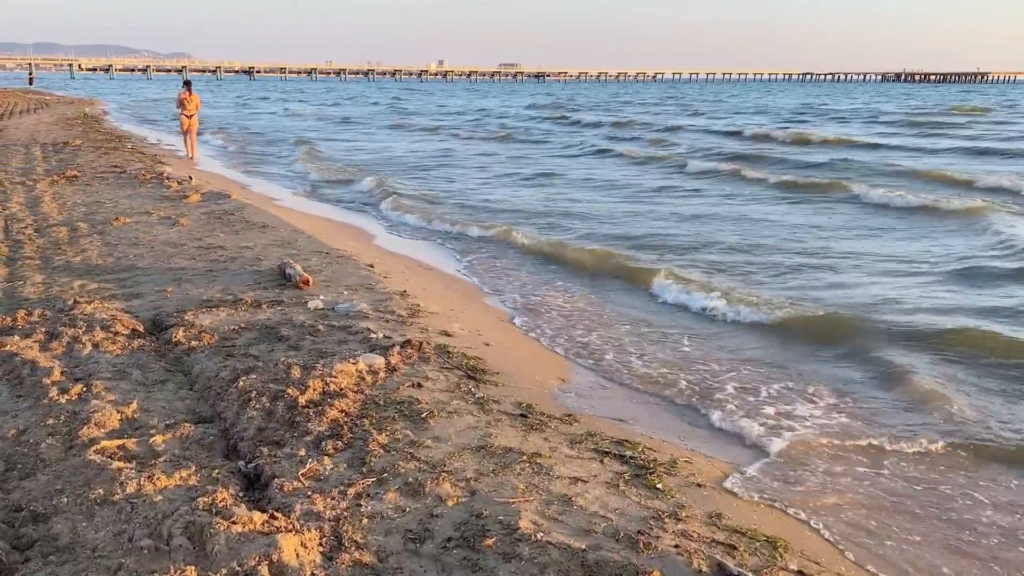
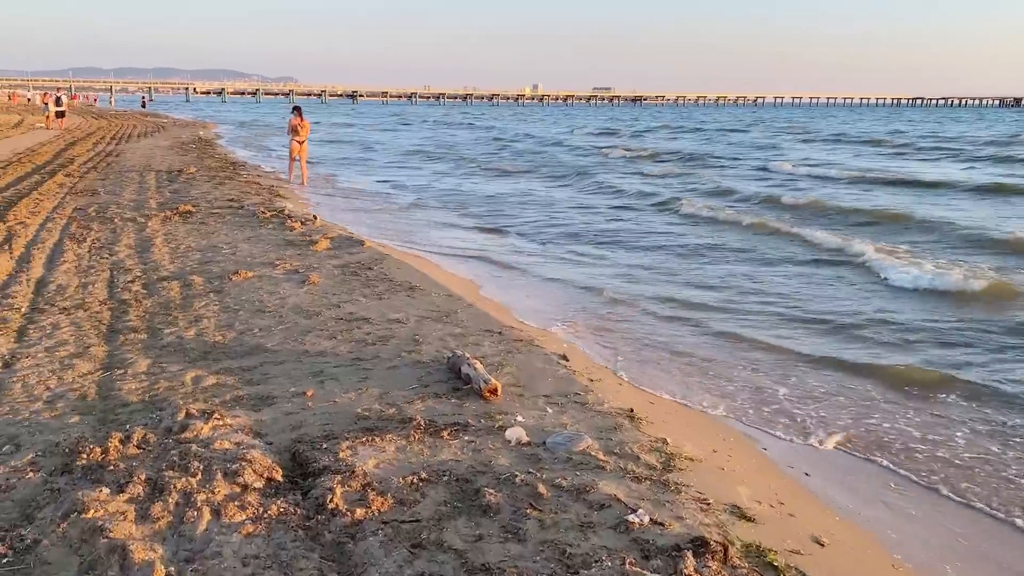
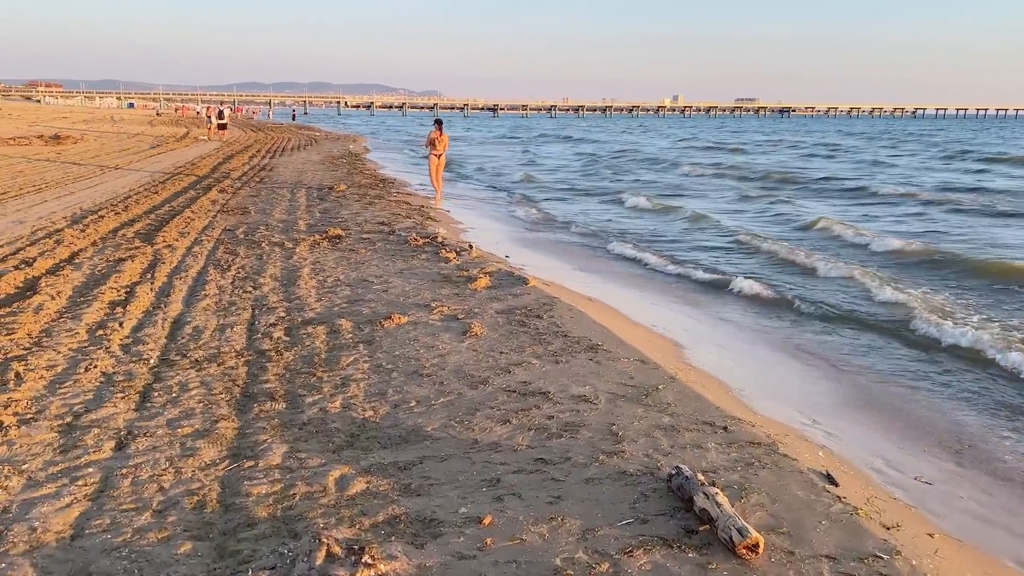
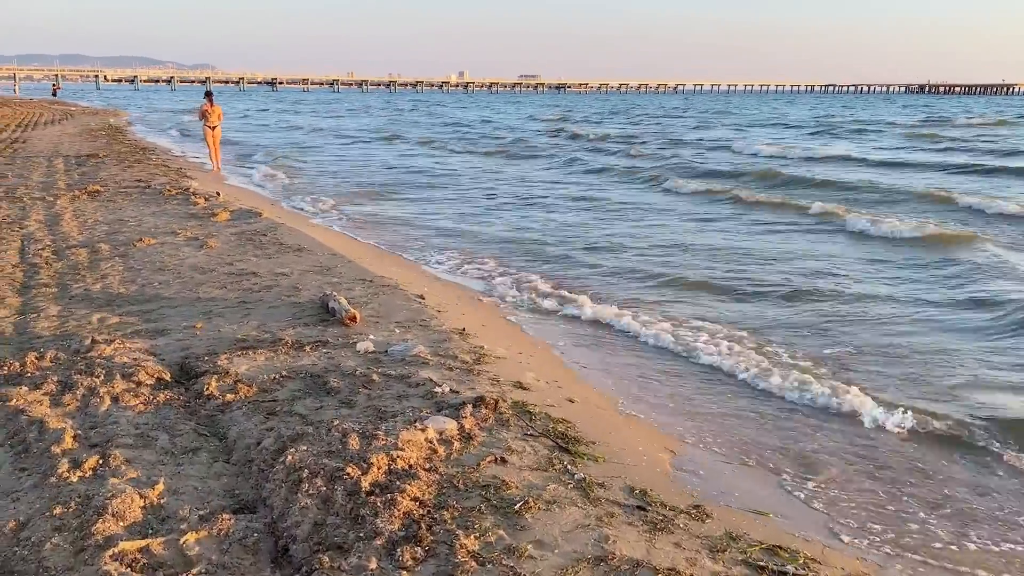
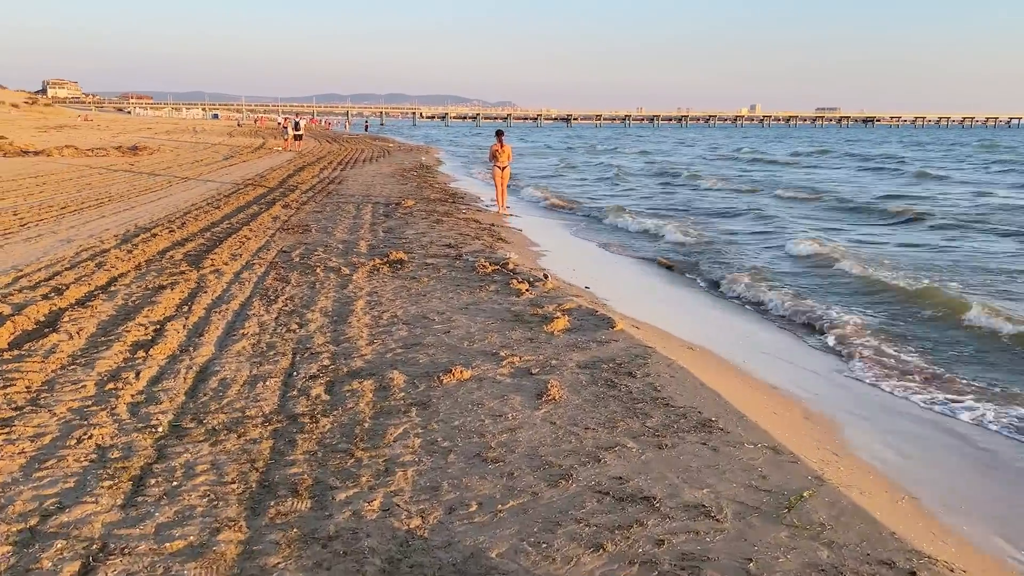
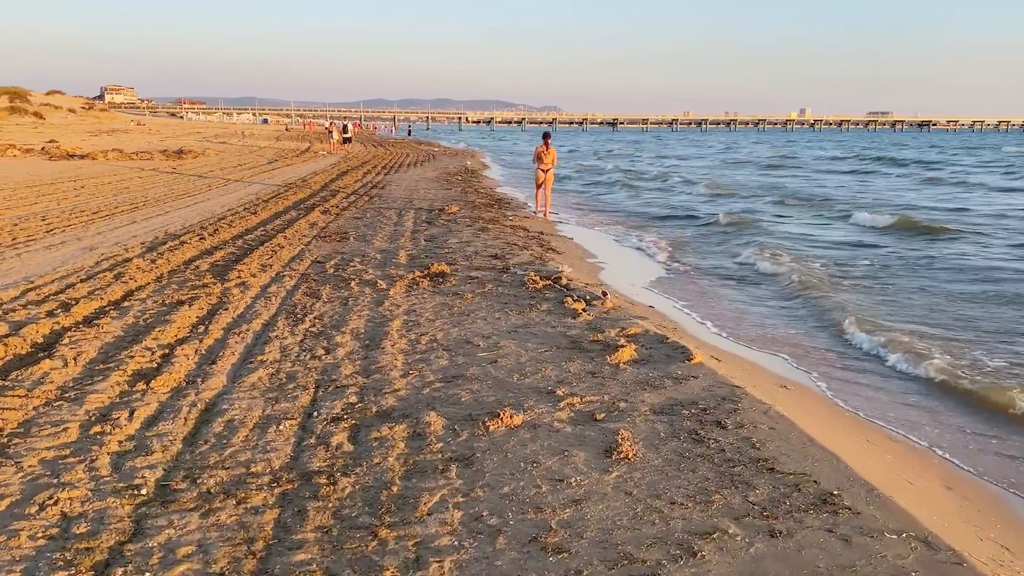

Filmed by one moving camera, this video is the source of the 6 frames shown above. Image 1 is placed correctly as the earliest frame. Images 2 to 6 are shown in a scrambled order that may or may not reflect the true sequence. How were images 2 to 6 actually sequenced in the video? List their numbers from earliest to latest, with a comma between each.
4, 2, 3, 5, 6
